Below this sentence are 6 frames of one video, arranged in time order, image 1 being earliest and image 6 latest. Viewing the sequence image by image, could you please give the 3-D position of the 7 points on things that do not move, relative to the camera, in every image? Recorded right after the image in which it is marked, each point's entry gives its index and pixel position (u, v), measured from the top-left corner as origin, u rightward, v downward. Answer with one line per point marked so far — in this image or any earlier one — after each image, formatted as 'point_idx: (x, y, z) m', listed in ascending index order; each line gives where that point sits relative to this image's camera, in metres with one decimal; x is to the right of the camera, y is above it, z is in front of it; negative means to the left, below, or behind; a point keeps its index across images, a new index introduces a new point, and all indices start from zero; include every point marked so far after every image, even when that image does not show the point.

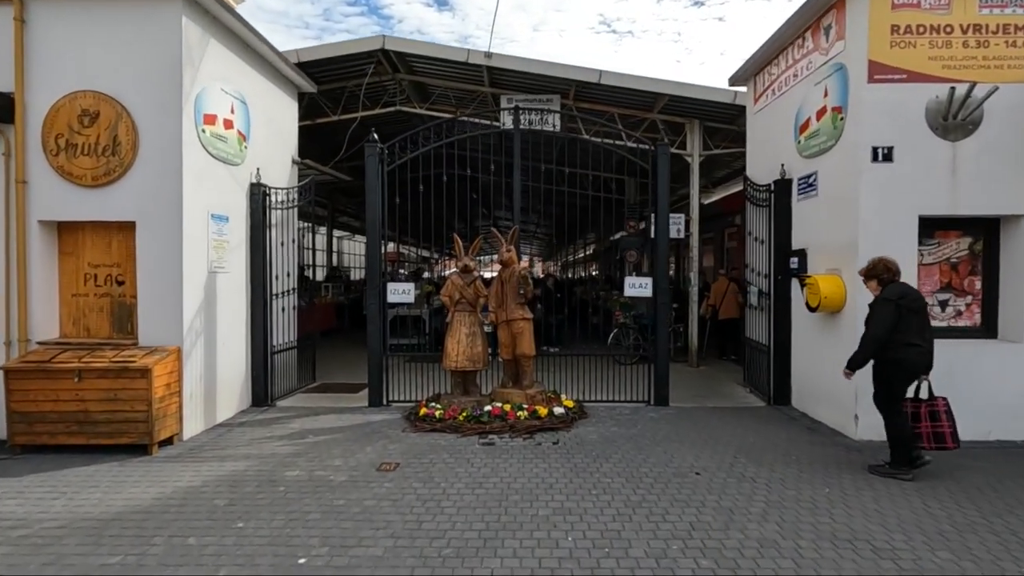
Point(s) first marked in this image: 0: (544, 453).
0: (+0.3, -1.5, +4.9) m
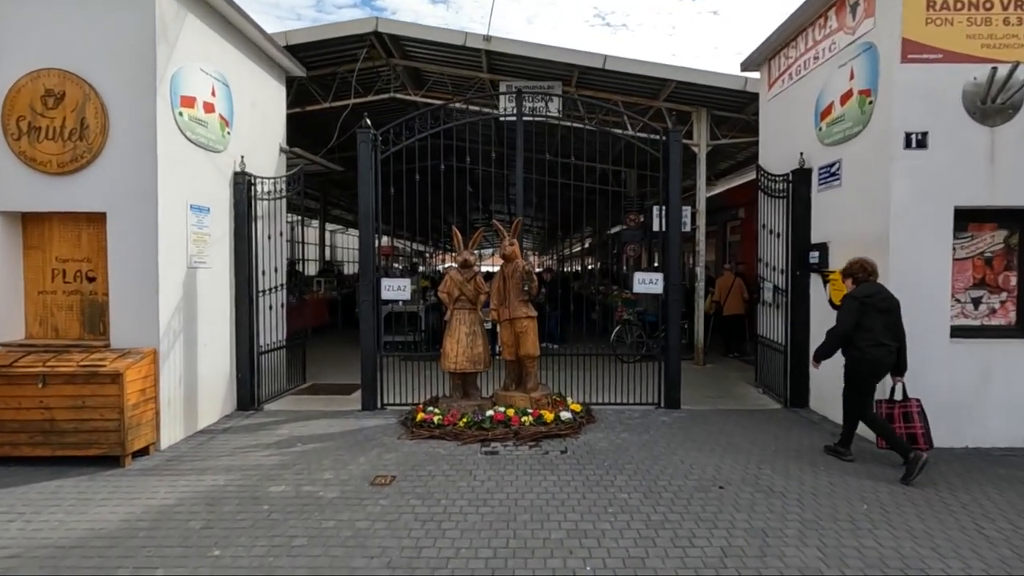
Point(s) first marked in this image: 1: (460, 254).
0: (+0.3, -1.5, +4.6) m
1: (-0.6, +0.4, +5.8) m
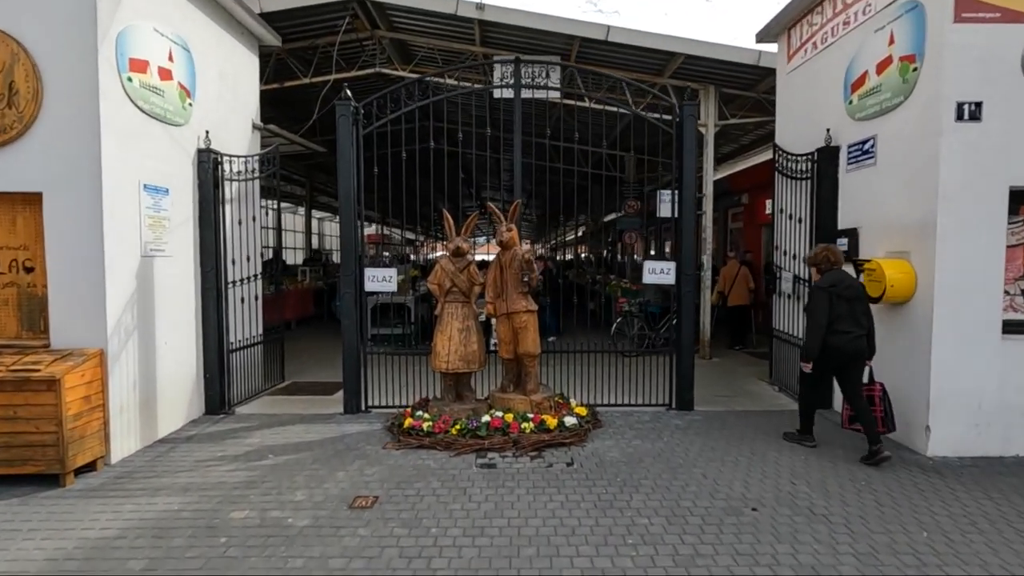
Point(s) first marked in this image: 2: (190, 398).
0: (+0.3, -1.4, +4.0) m
1: (-0.6, +0.5, +5.2) m
2: (-3.4, -1.1, +5.5) m
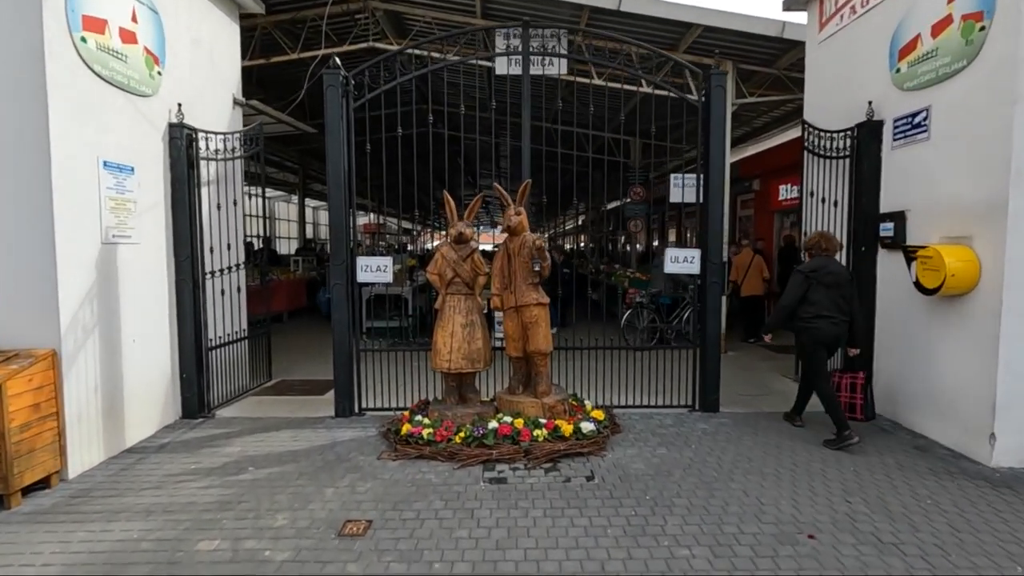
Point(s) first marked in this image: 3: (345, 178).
0: (+0.4, -1.4, +3.5) m
1: (-0.5, +0.5, +4.7) m
2: (-3.3, -1.1, +5.0) m
3: (-1.6, +1.1, +5.2) m
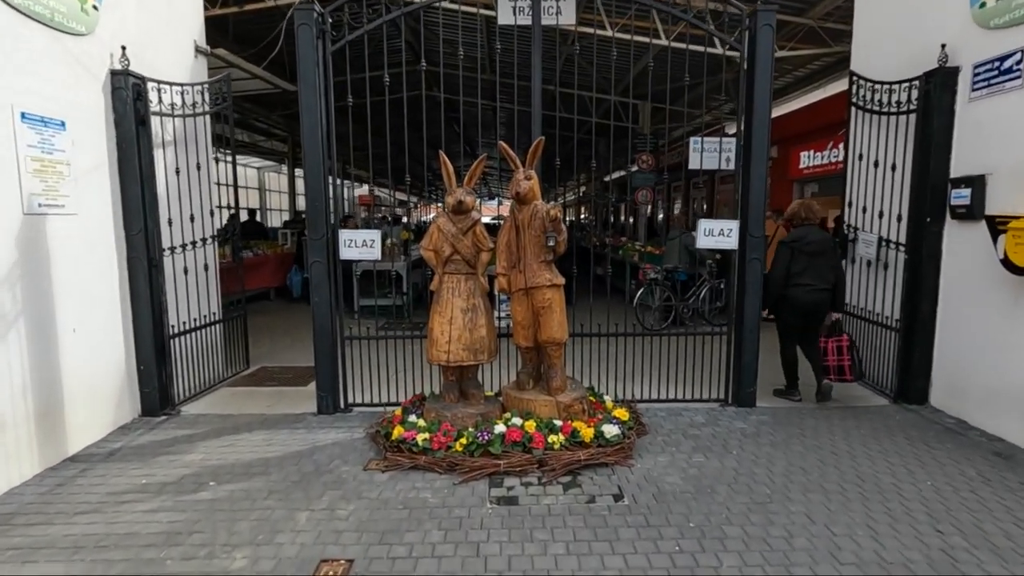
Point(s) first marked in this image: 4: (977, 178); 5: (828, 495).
0: (+0.5, -1.3, +2.9) m
1: (-0.4, +0.7, +3.9) m
2: (-3.2, -0.9, +4.3) m
3: (-1.6, +1.3, +4.5) m
4: (+3.6, +0.8, +4.1) m
5: (+1.9, -1.2, +3.1) m
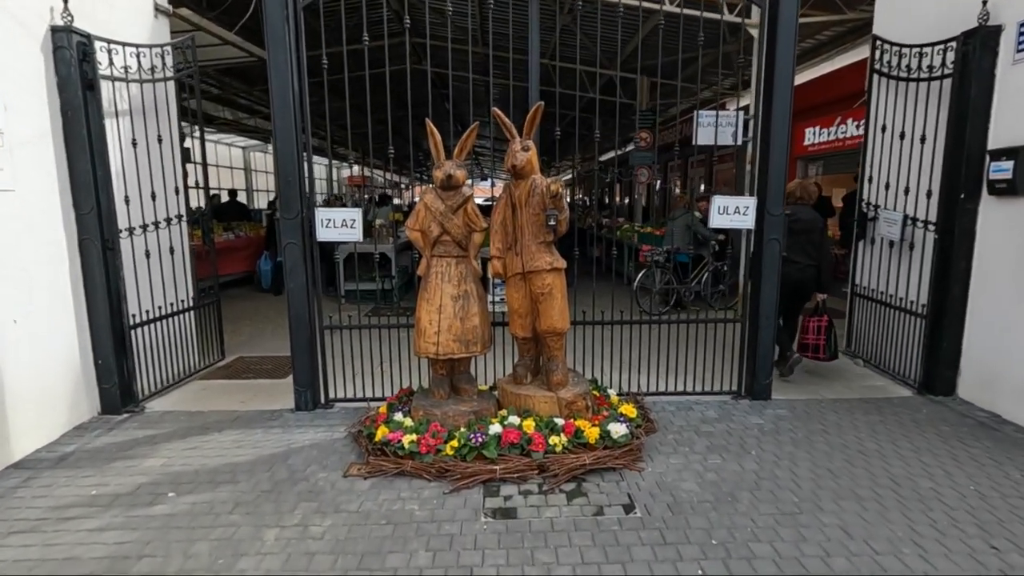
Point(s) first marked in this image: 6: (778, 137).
0: (+0.5, -1.2, +2.5) m
1: (-0.5, +0.8, +3.5) m
2: (-3.2, -0.8, +3.9) m
3: (-1.6, +1.4, +4.0) m
4: (+3.5, +1.0, +3.7) m
5: (+1.9, -1.1, +2.8) m
6: (+2.0, +1.1, +4.0) m
